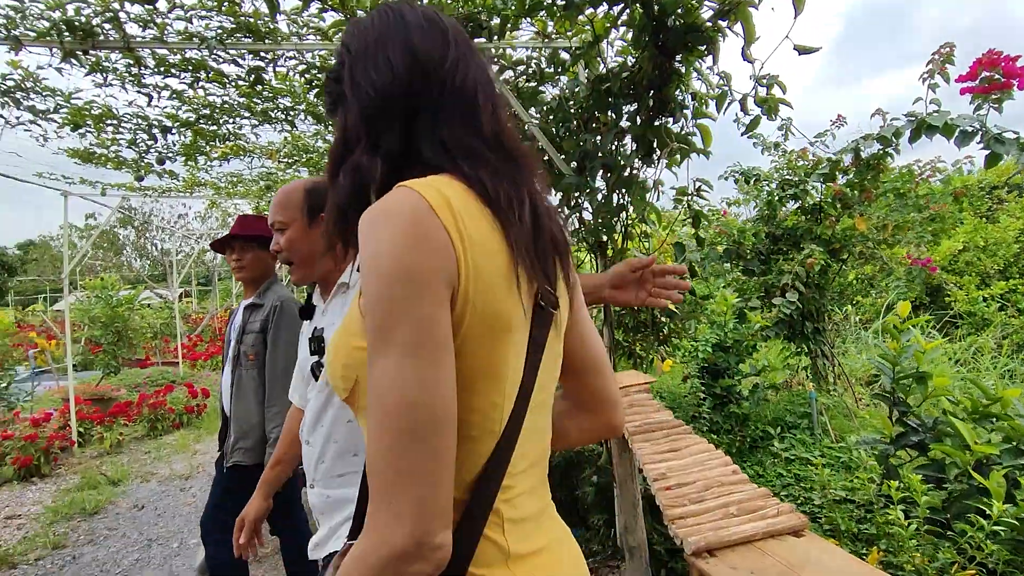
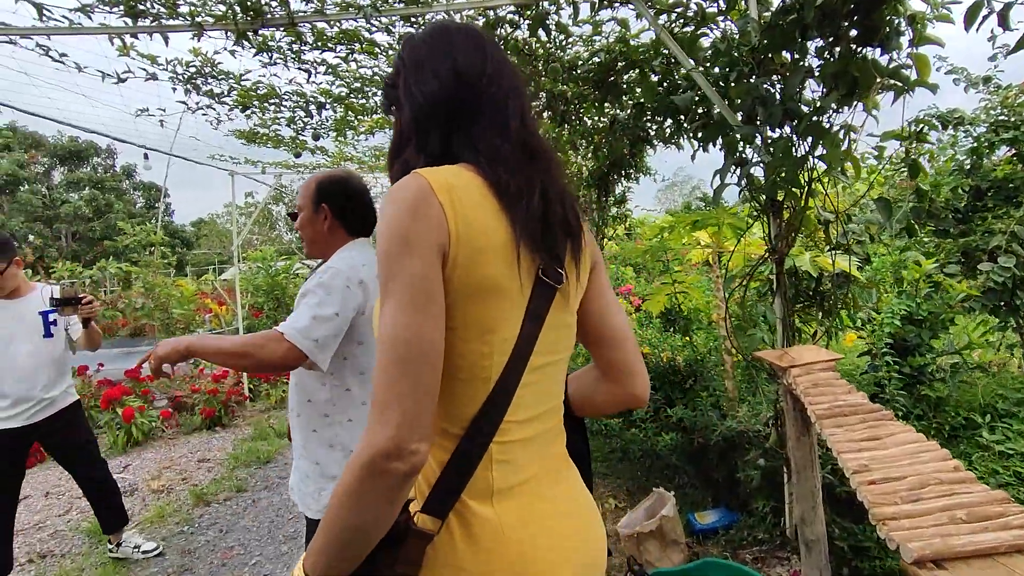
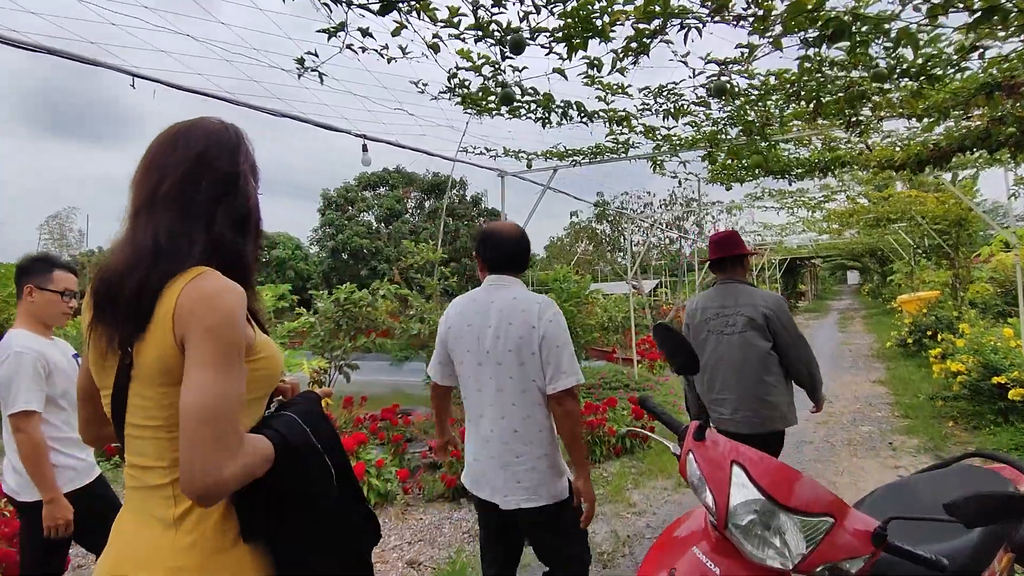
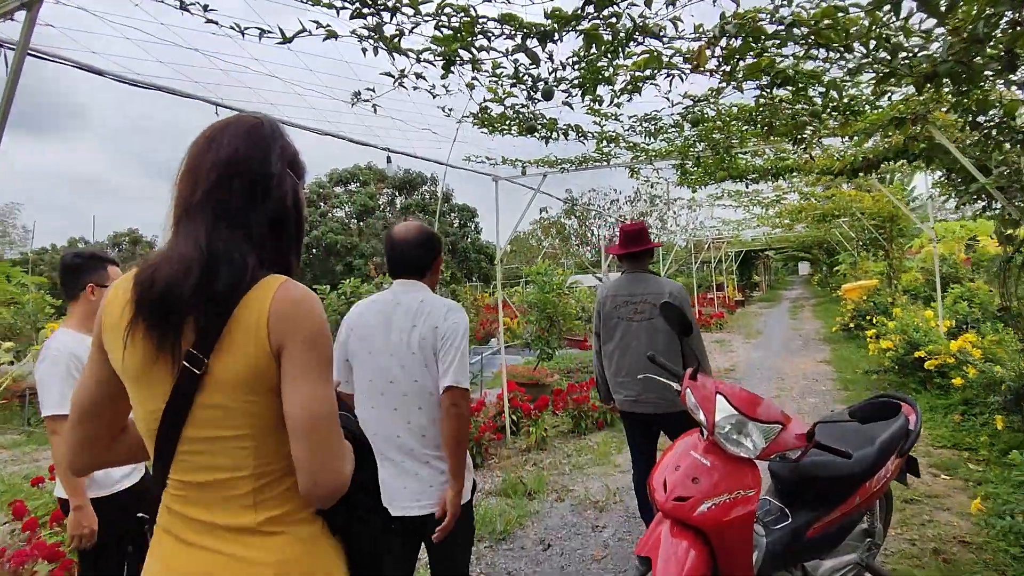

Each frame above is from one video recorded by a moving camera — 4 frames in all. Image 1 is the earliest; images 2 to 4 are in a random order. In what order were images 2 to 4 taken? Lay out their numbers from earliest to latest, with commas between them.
2, 4, 3
